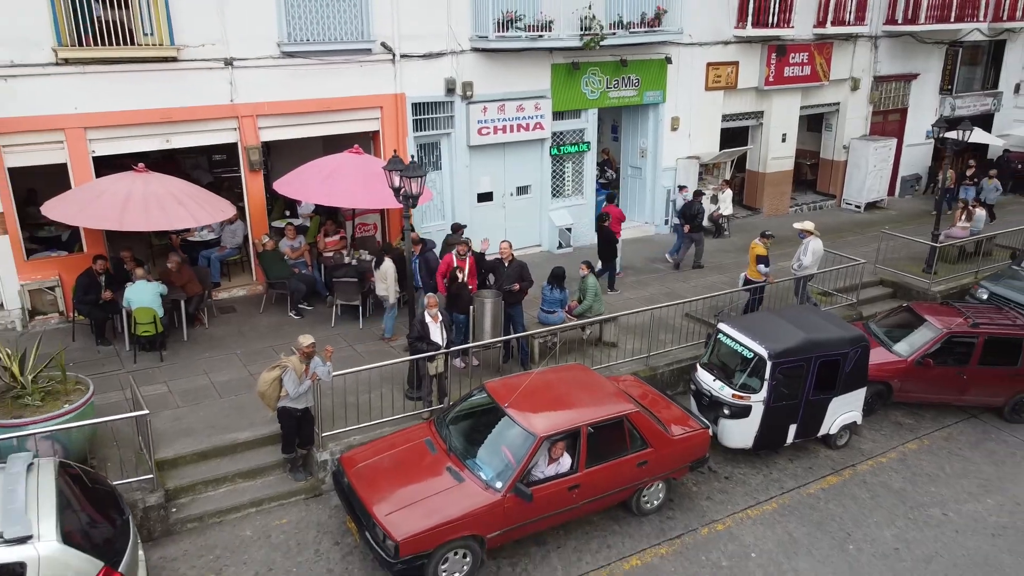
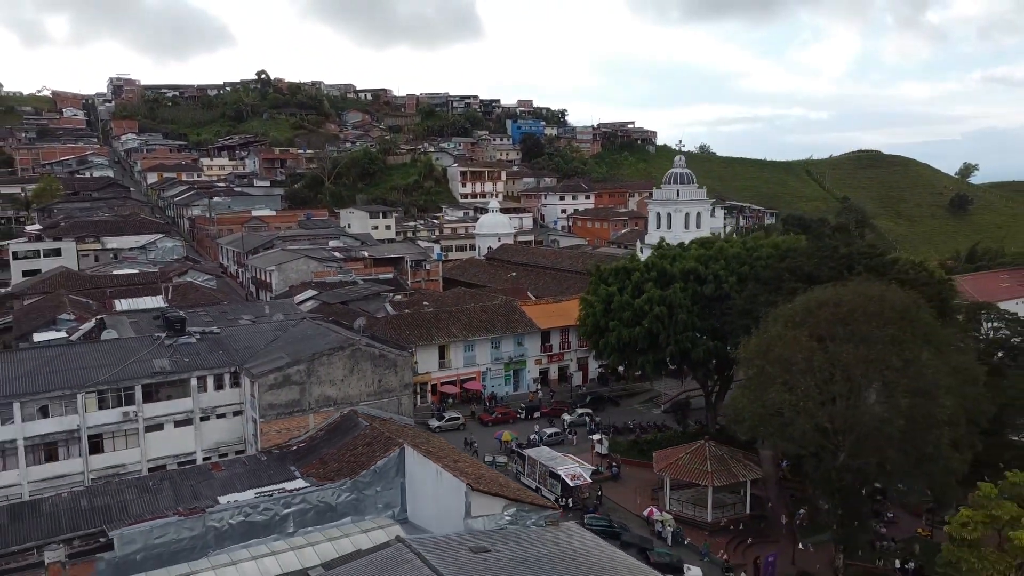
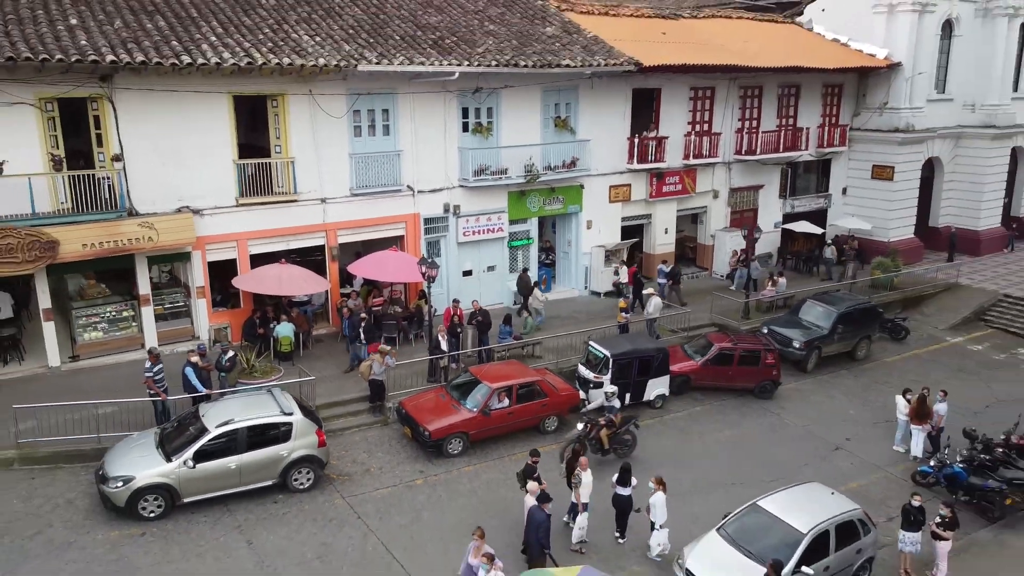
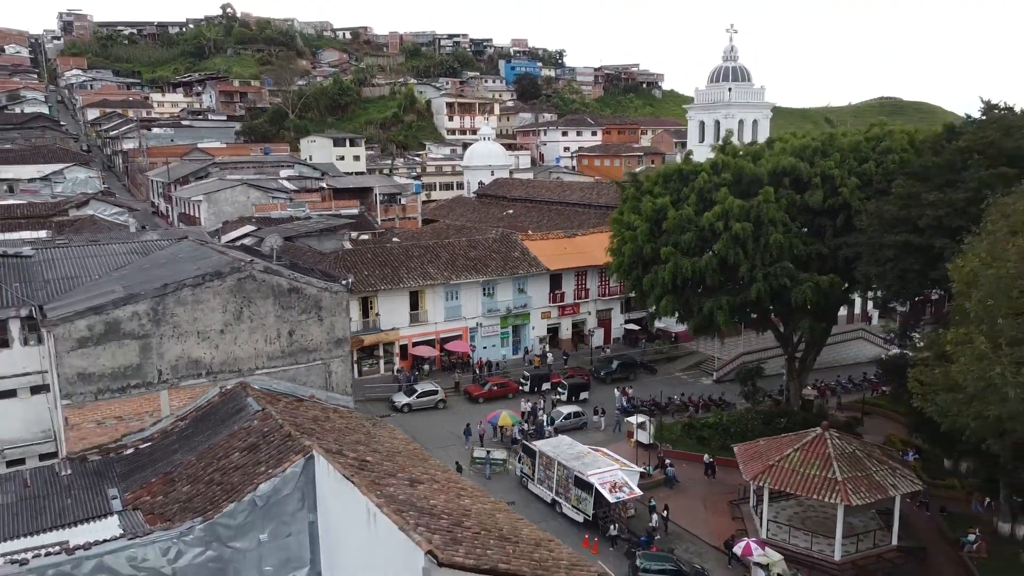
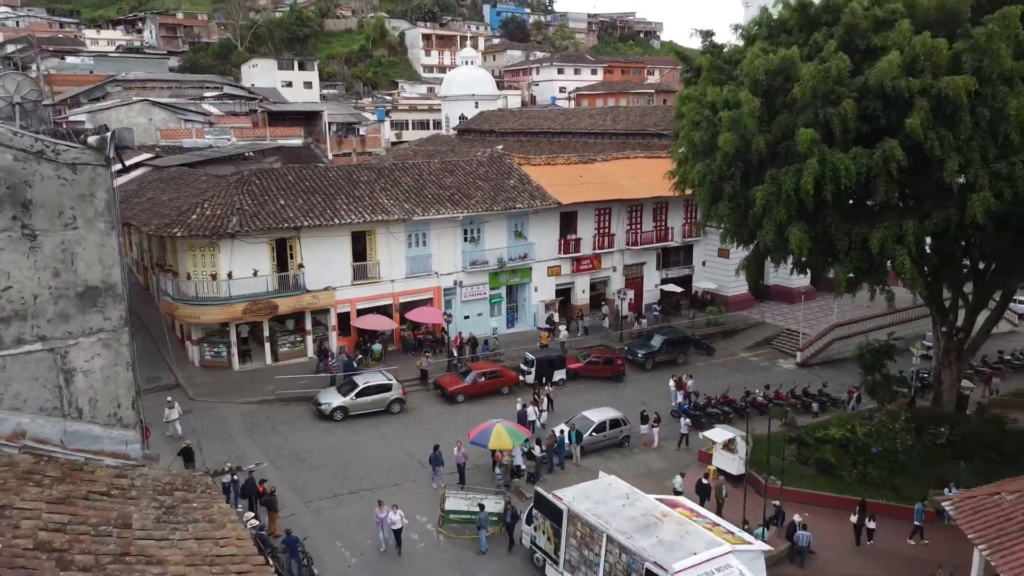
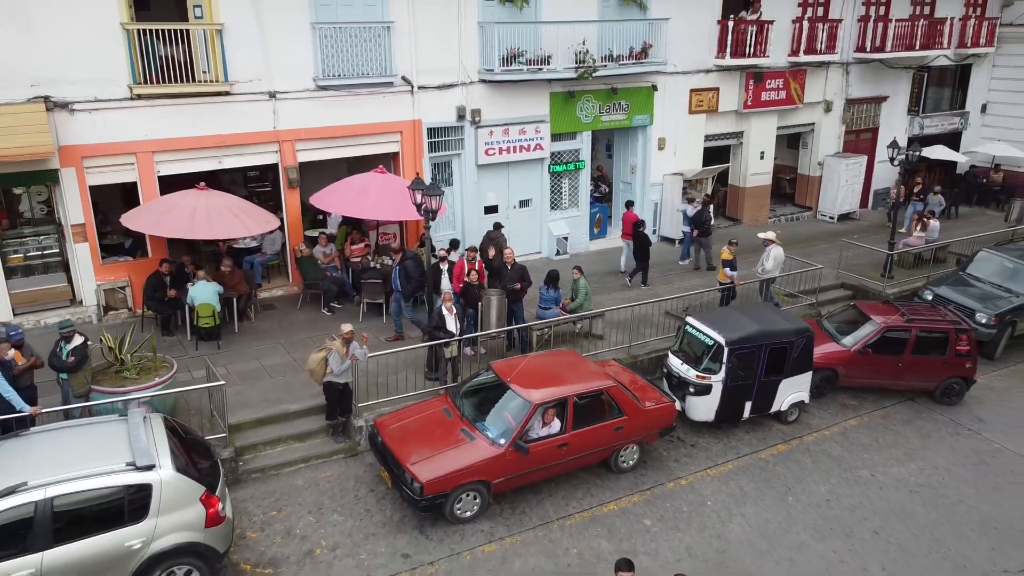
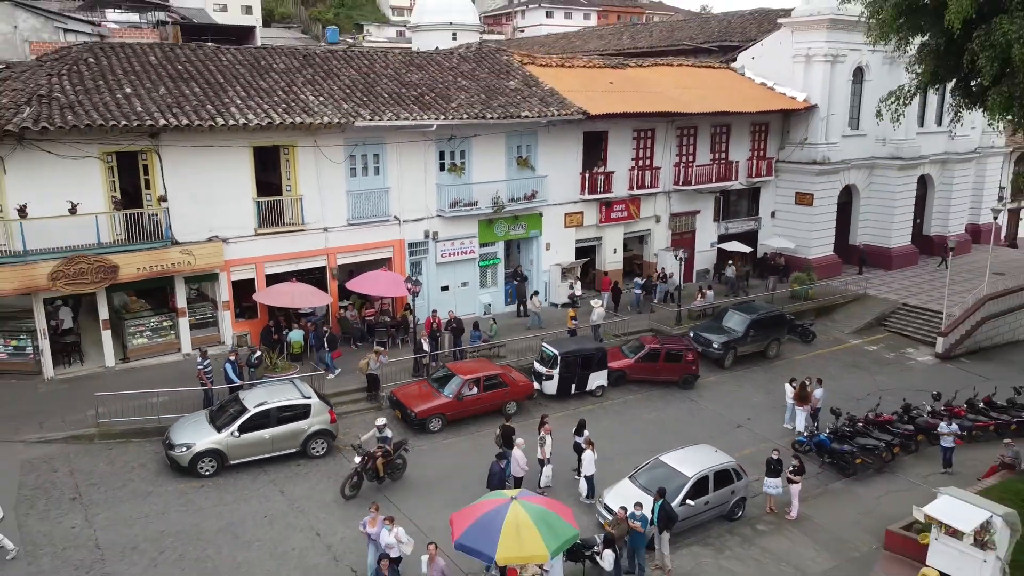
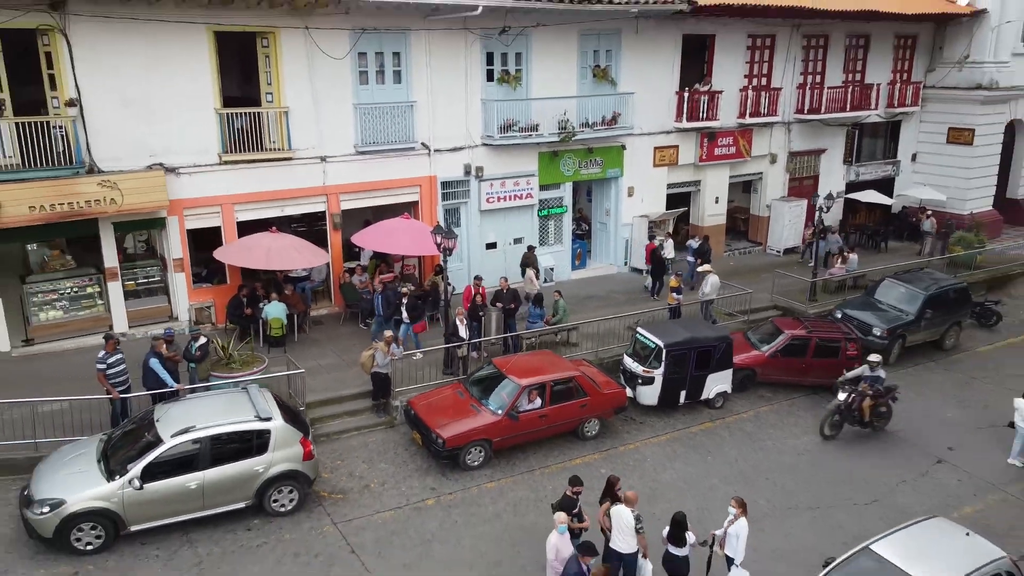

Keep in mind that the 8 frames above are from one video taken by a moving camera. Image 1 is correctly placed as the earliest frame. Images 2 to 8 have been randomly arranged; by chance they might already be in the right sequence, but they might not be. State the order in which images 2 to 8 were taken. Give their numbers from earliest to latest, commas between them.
6, 8, 3, 7, 5, 4, 2
